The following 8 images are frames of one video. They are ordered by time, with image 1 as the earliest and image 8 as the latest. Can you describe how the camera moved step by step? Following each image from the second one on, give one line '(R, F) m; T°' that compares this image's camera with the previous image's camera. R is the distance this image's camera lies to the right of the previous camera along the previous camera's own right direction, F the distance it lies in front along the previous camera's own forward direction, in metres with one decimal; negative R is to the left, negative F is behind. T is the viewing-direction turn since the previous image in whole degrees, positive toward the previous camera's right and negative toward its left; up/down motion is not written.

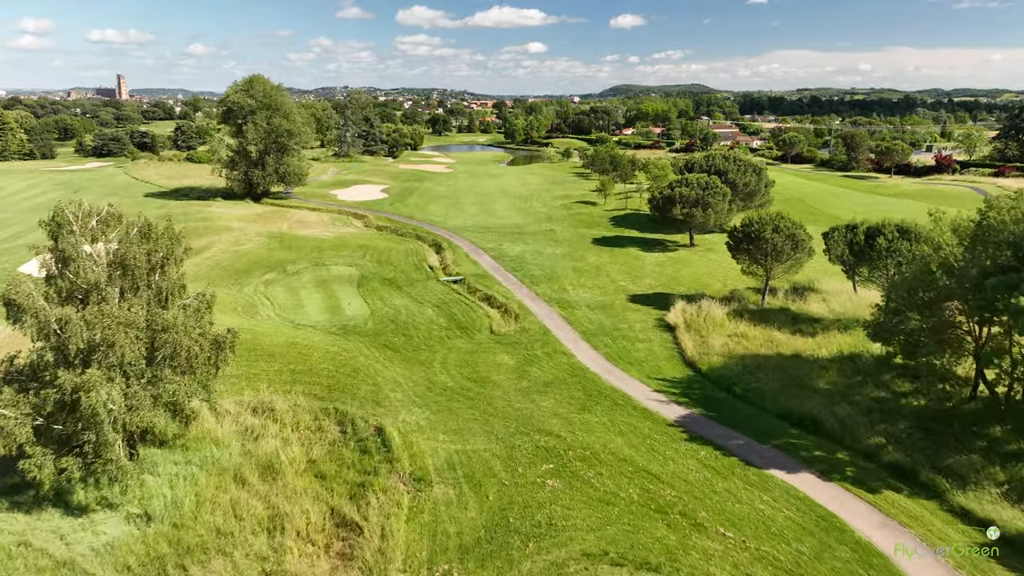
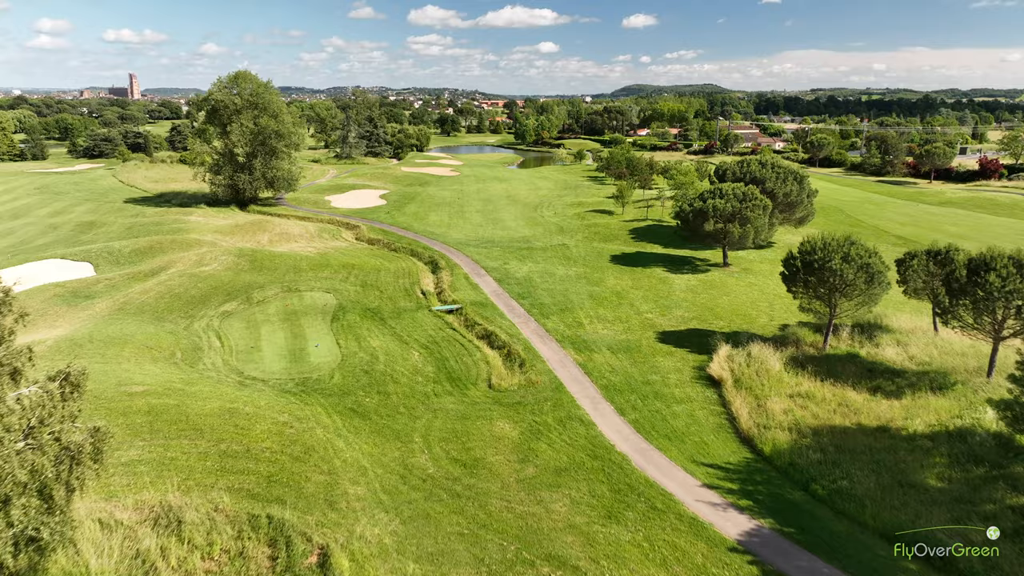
(+0.2, +5.6) m; -1°
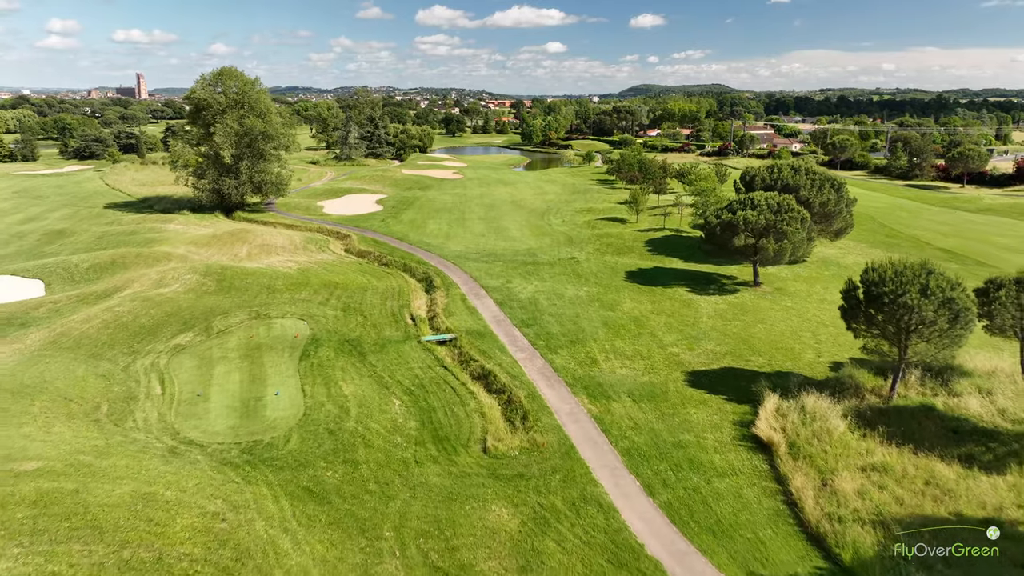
(+0.2, +4.3) m; -1°
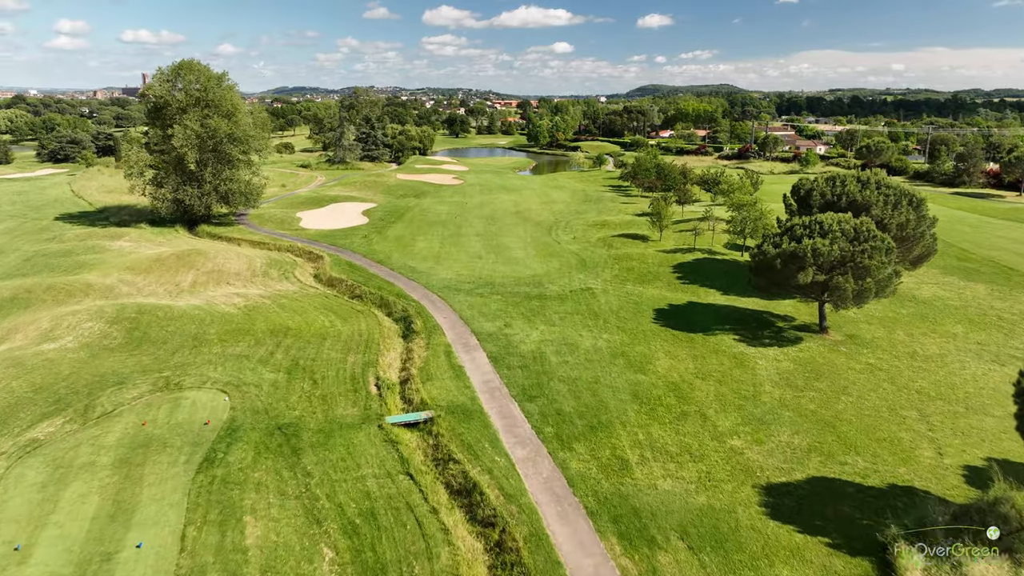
(+0.3, +7.3) m; -1°
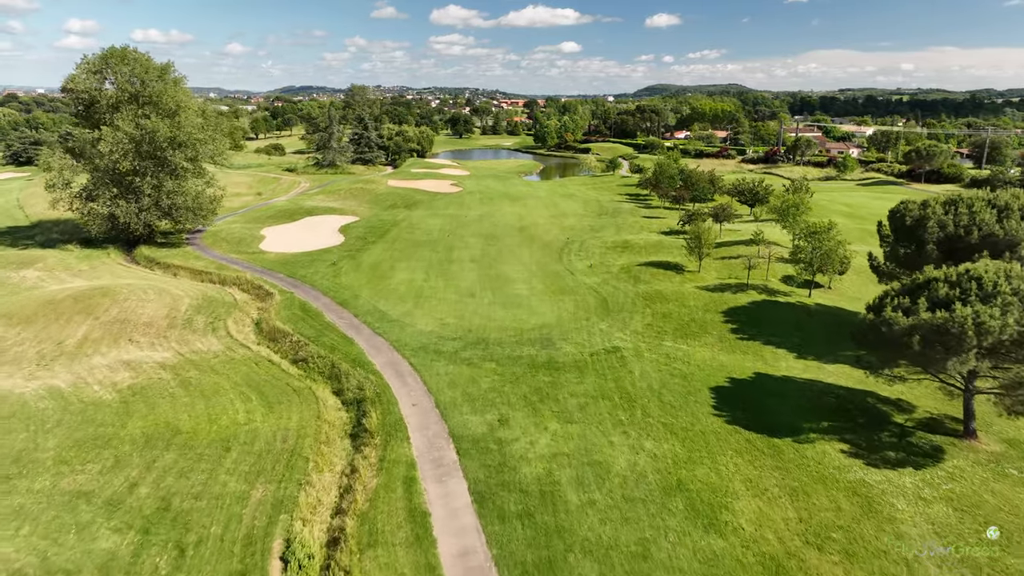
(+0.3, +8.8) m; -1°
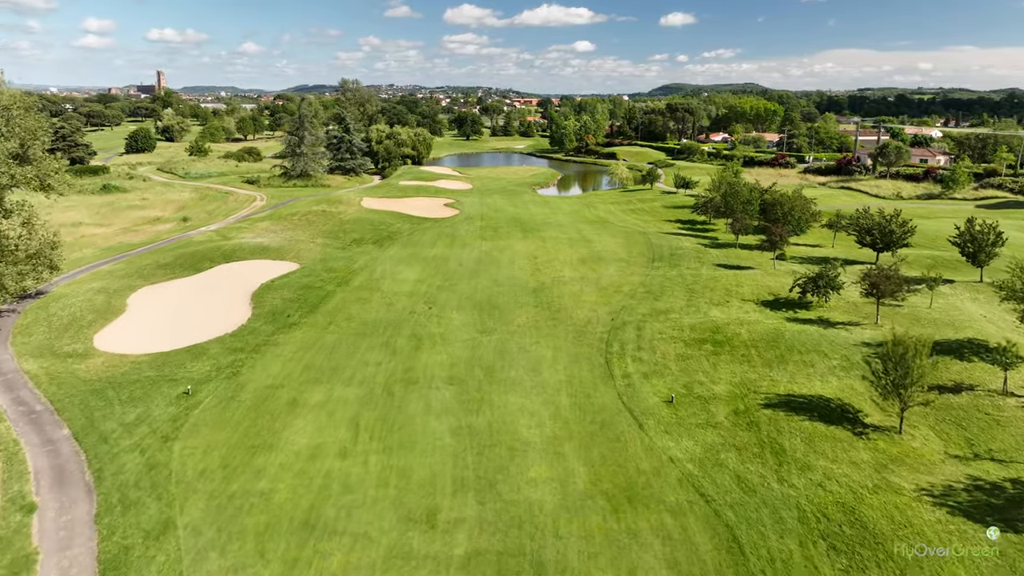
(0.0, +18.0) m; -1°
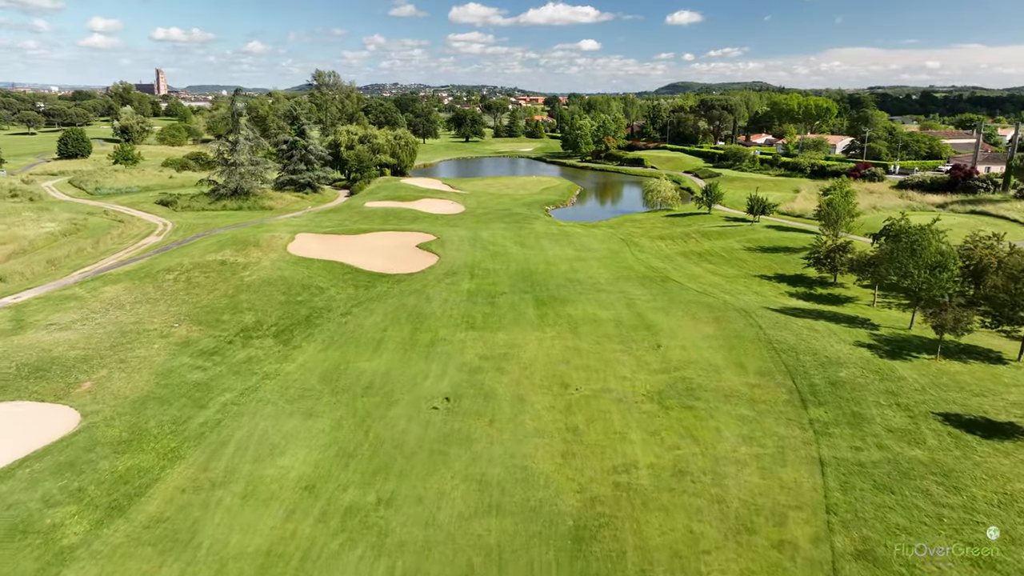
(-0.1, +20.0) m; -1°
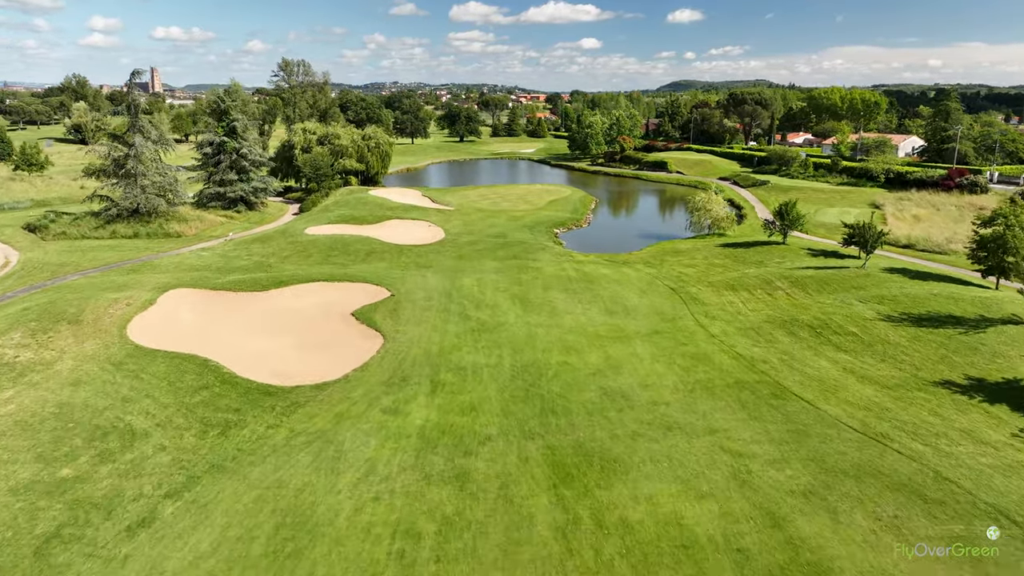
(+0.3, +15.6) m; 0°
